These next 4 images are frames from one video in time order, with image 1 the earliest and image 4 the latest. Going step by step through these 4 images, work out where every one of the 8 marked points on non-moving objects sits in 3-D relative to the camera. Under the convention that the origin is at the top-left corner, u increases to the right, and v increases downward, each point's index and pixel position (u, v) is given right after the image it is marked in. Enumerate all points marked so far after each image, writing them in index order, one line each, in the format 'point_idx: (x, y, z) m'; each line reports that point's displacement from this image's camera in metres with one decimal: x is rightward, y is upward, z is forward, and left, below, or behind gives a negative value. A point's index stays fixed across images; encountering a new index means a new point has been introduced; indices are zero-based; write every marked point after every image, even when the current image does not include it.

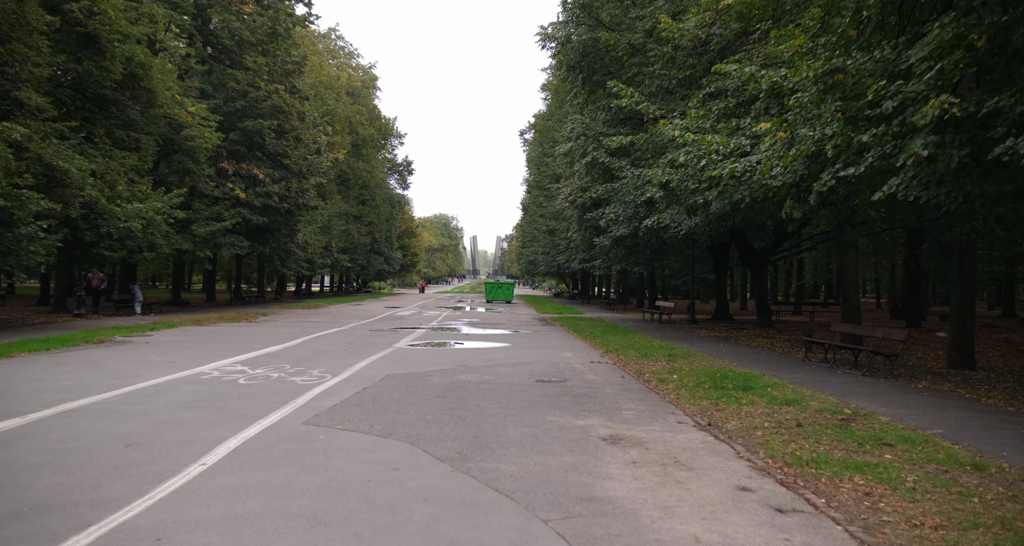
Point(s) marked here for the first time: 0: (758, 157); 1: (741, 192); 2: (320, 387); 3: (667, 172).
0: (+4.5, +2.1, +11.6) m
1: (+4.5, +1.6, +12.4) m
2: (-3.0, -1.8, +9.9) m
3: (+3.7, +2.4, +15.1) m
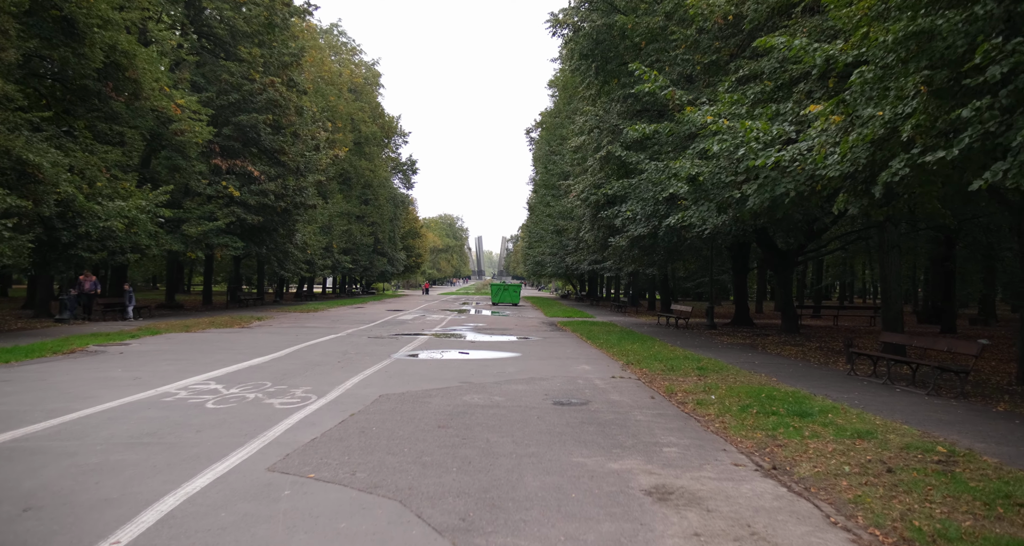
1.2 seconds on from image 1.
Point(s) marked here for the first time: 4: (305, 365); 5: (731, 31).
0: (+4.7, +2.1, +10.1) m
1: (+4.7, +1.5, +10.9) m
2: (-2.8, -1.8, +8.4) m
3: (+3.9, +2.3, +13.6) m
4: (-4.1, -1.8, +12.8) m
5: (+5.4, +6.0, +15.7) m
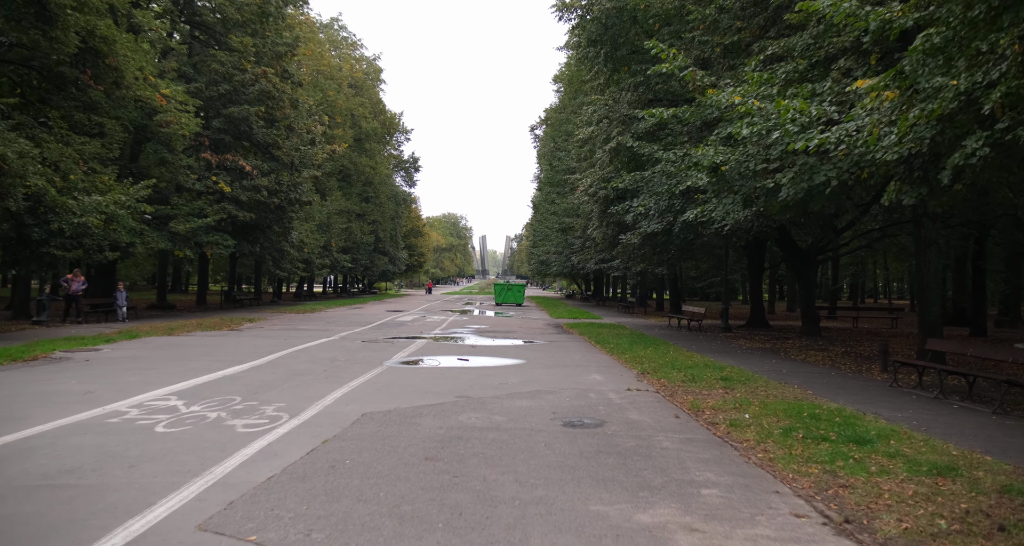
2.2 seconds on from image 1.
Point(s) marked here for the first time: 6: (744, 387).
0: (+4.8, +2.1, +8.7) m
1: (+4.7, +1.5, +9.6) m
2: (-2.7, -1.8, +7.1) m
3: (+4.0, +2.3, +12.3) m
4: (-4.1, -1.8, +11.5) m
5: (+5.5, +6.0, +14.4) m
6: (+4.0, -1.9, +10.9) m
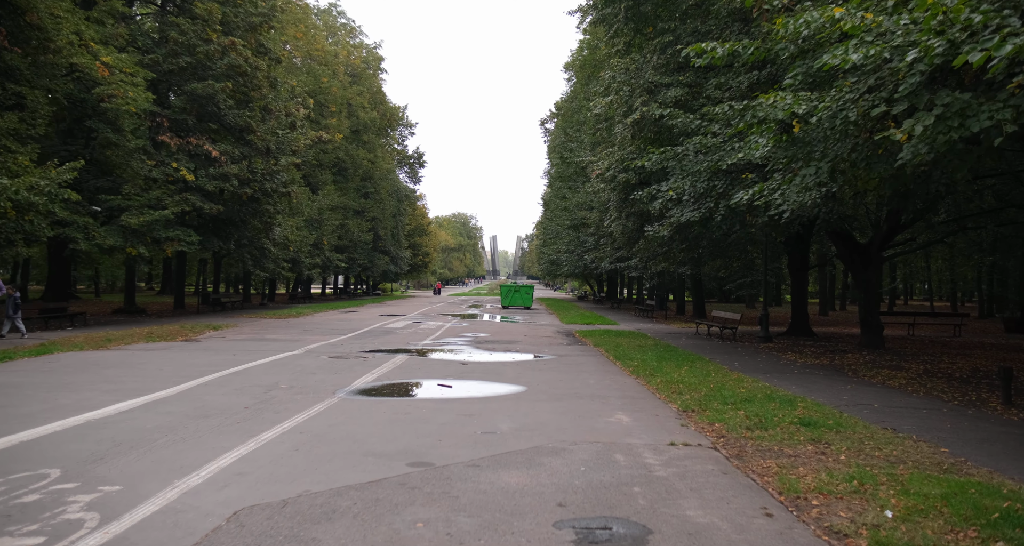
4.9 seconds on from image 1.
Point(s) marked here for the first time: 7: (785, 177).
0: (+4.6, +2.1, +5.2) m
1: (+4.6, +1.5, +6.1) m
2: (-2.9, -1.8, +3.7) m
3: (+3.9, +2.3, +8.7) m
4: (-4.2, -1.8, +8.1) m
5: (+5.4, +6.0, +10.8) m
6: (+3.8, -1.9, +7.4) m
7: (+4.4, +1.6, +10.3) m
